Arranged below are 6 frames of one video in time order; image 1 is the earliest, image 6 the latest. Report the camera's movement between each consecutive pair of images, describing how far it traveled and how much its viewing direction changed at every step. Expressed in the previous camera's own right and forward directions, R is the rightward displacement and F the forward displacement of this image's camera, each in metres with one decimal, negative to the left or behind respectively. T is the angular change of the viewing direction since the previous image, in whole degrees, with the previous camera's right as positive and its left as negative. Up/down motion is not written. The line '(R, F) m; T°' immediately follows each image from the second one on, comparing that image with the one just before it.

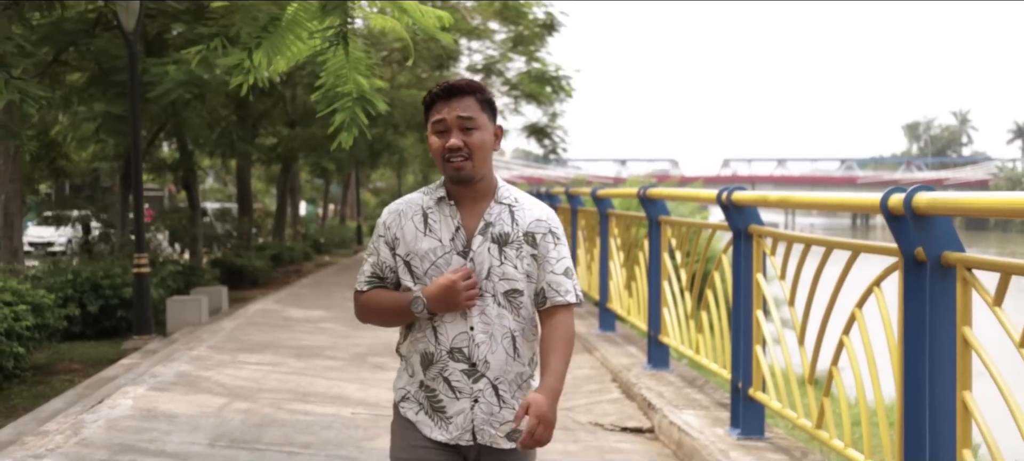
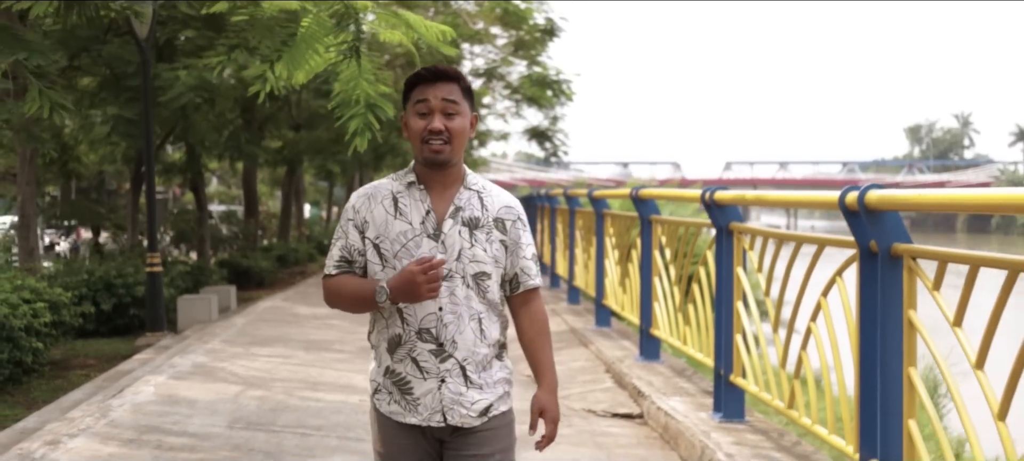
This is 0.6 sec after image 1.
(0.0, -0.4) m; 0°
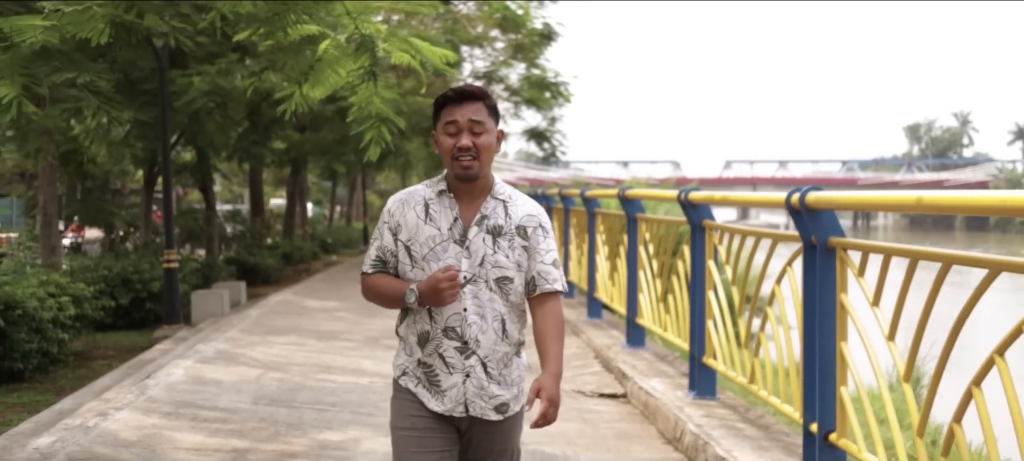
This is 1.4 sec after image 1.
(0.0, -0.7) m; 0°
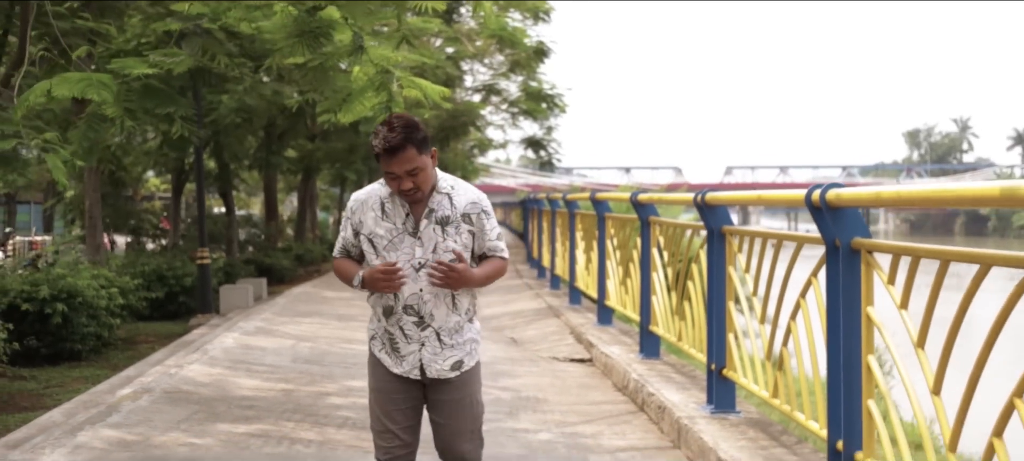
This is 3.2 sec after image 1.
(+0.2, -1.9) m; 0°
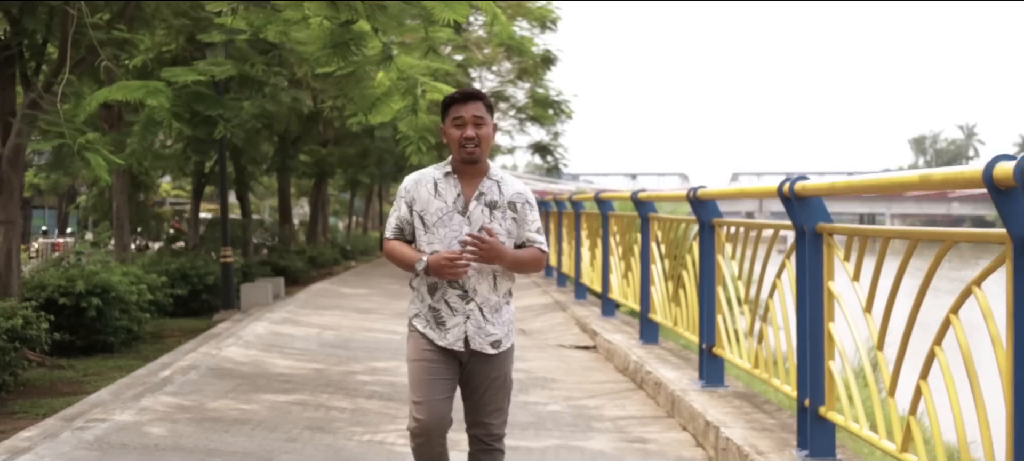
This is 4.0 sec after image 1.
(0.0, -0.8) m; 0°
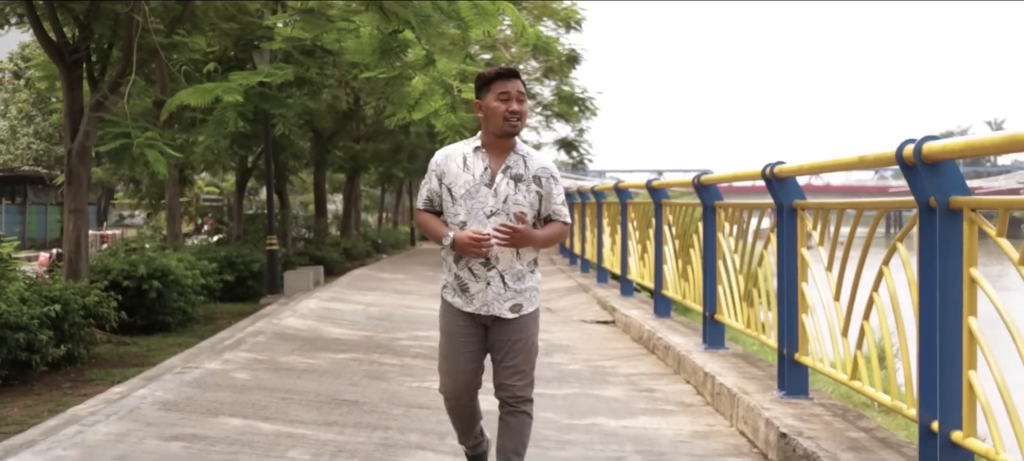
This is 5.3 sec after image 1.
(0.0, -1.1) m; -1°
